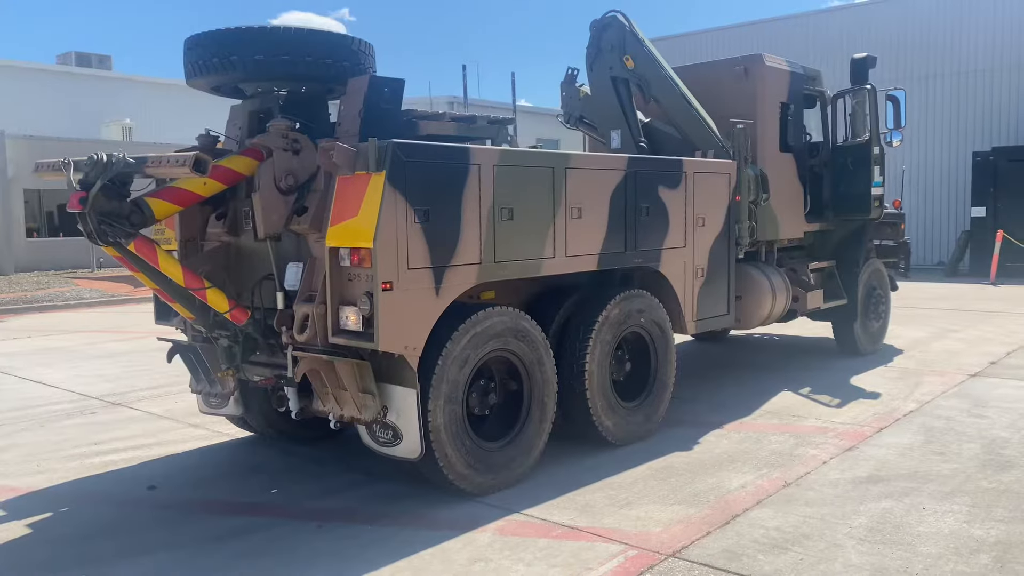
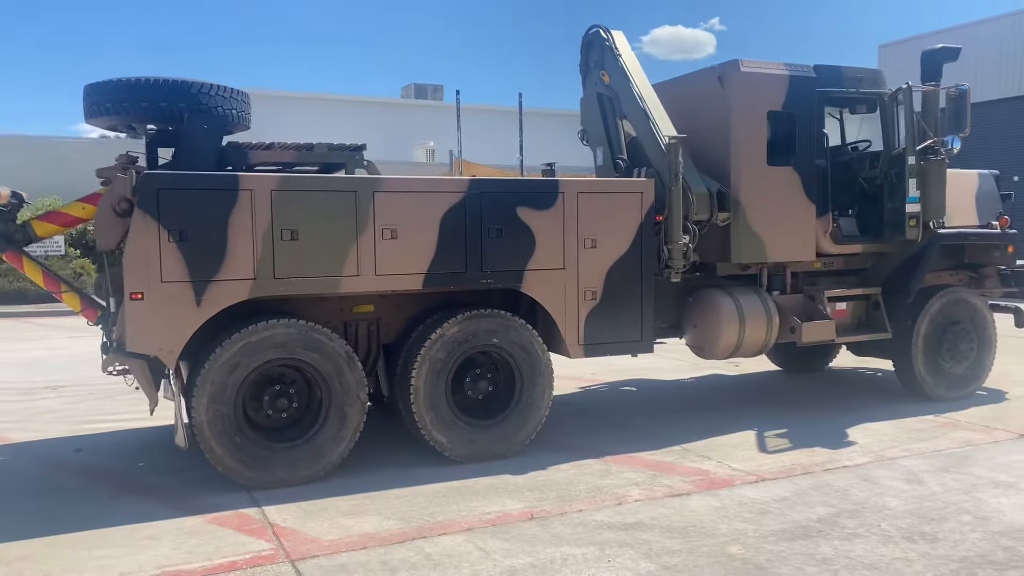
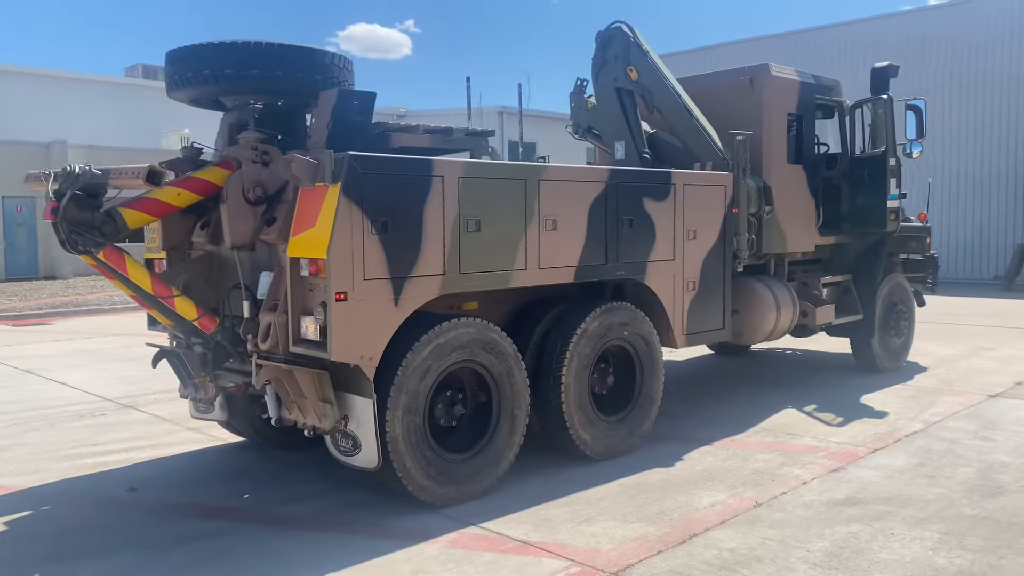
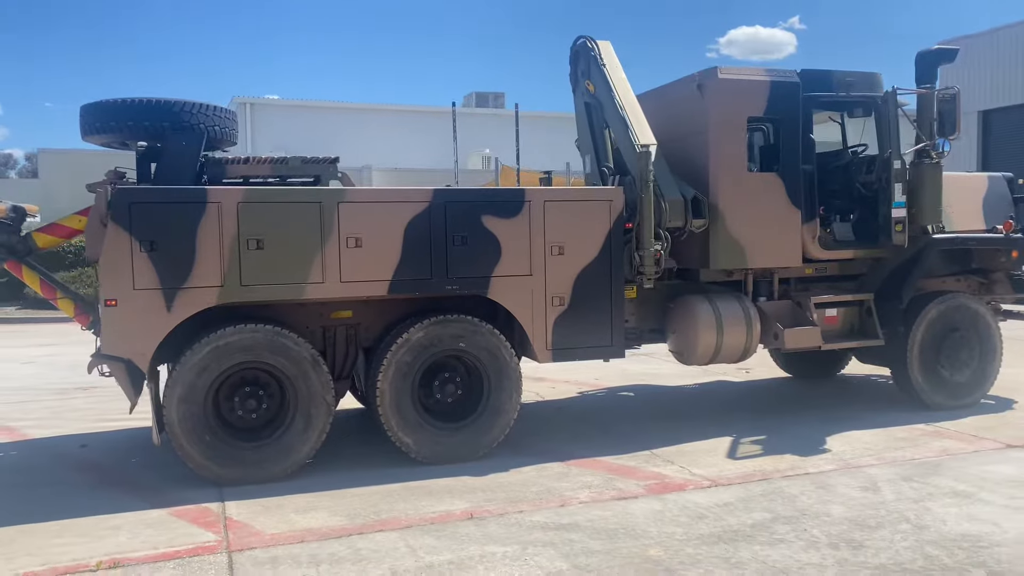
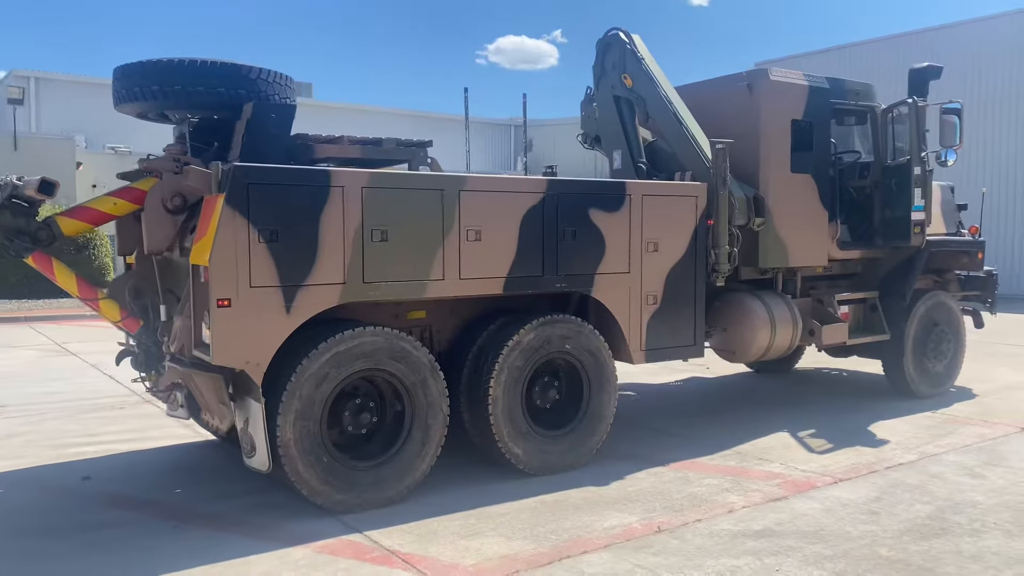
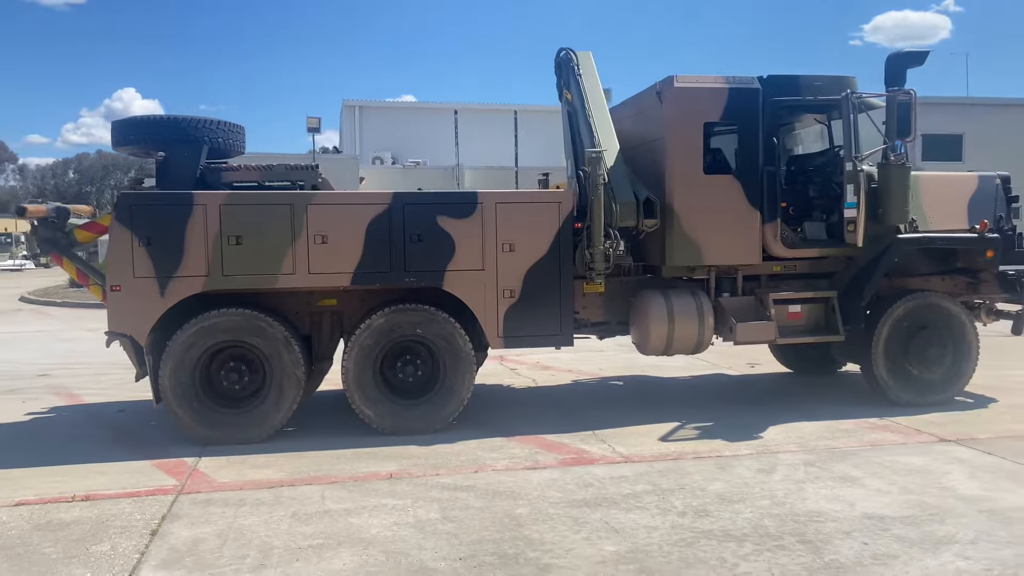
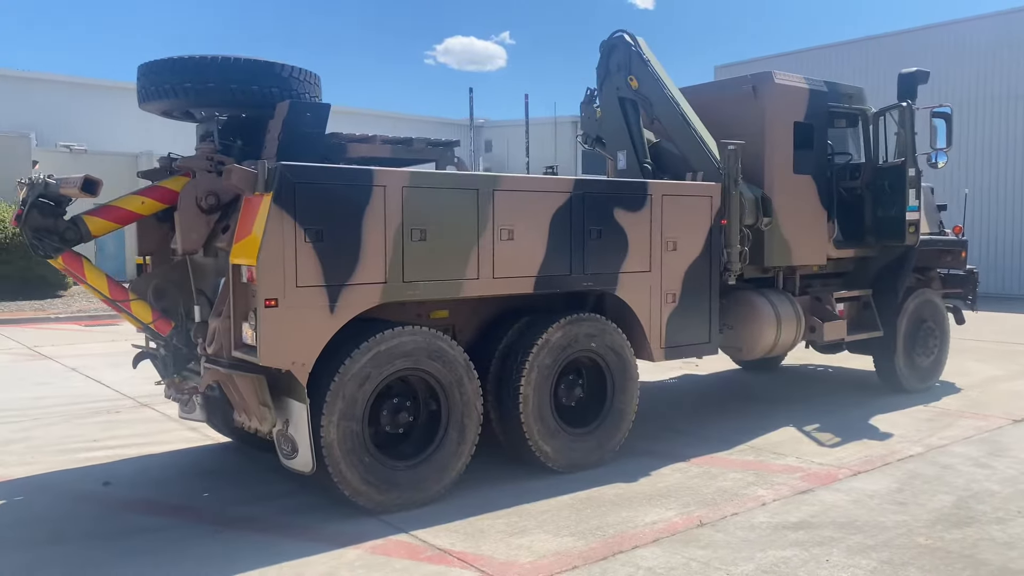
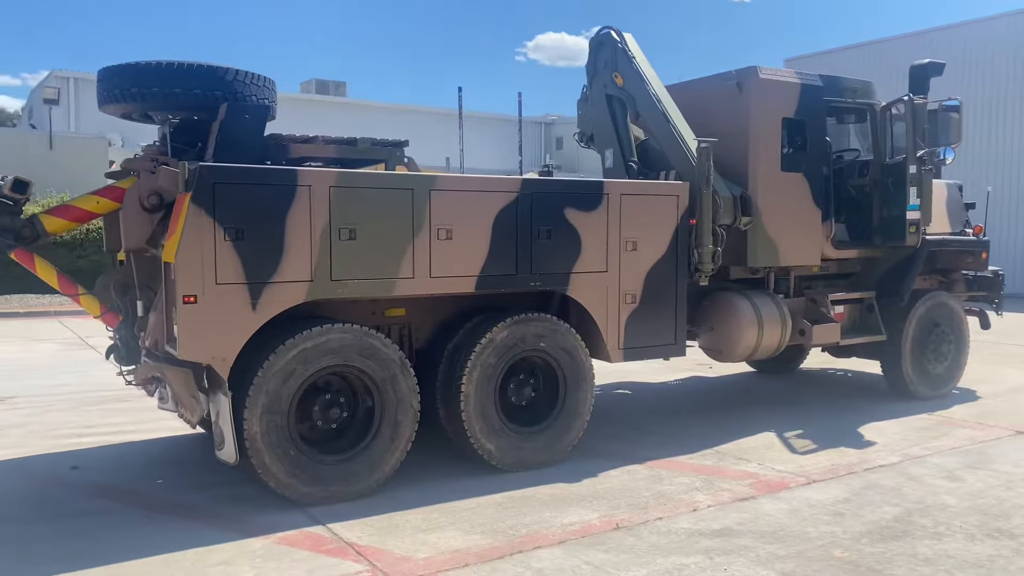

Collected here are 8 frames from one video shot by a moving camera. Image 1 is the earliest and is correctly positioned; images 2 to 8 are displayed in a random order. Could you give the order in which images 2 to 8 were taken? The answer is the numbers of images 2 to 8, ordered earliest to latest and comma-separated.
3, 7, 5, 8, 2, 4, 6
